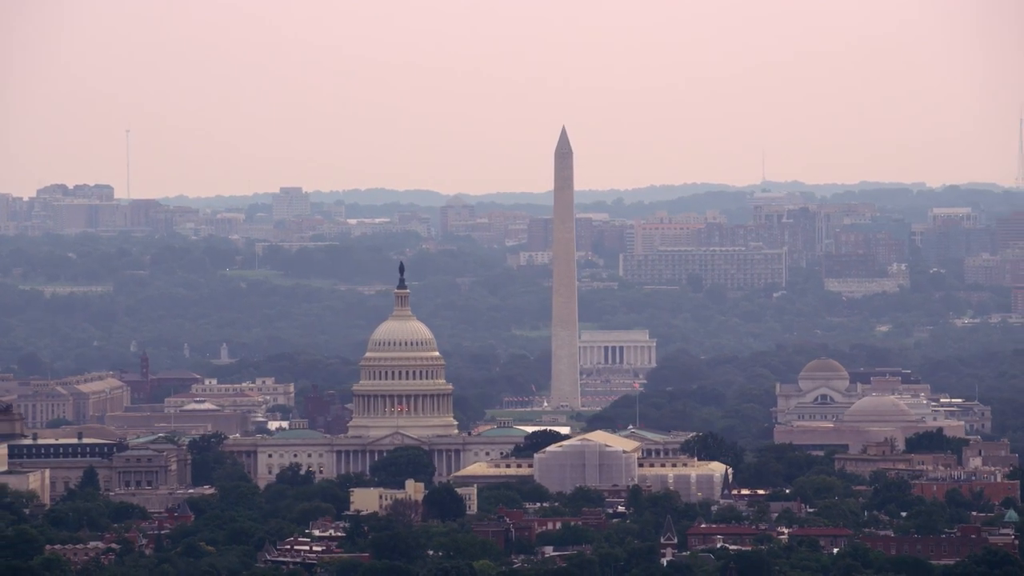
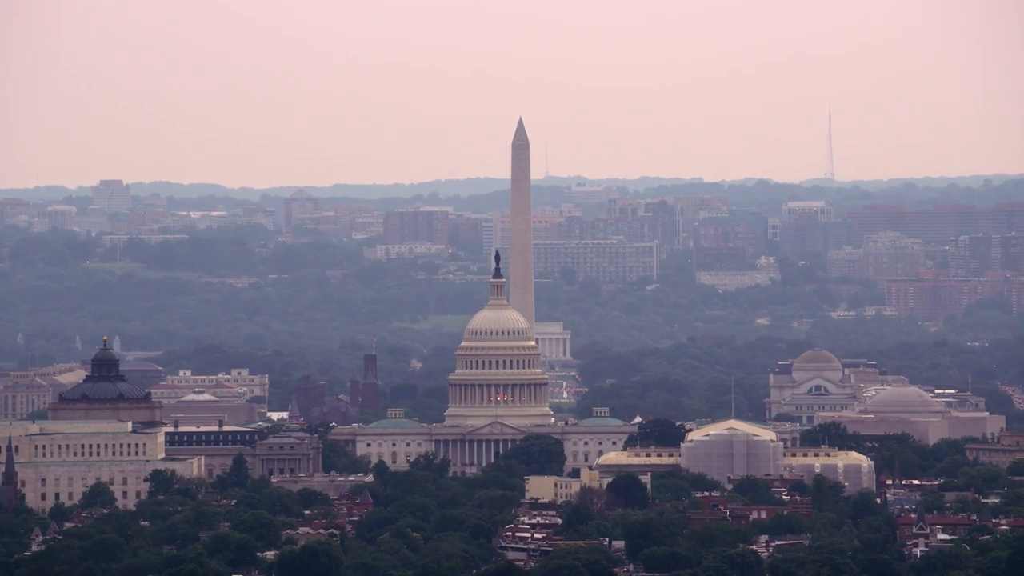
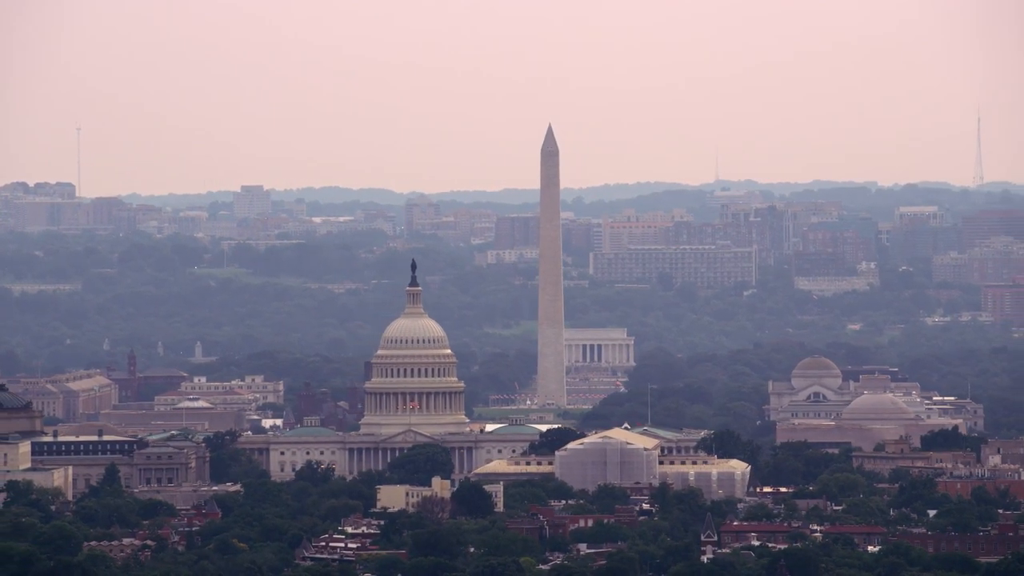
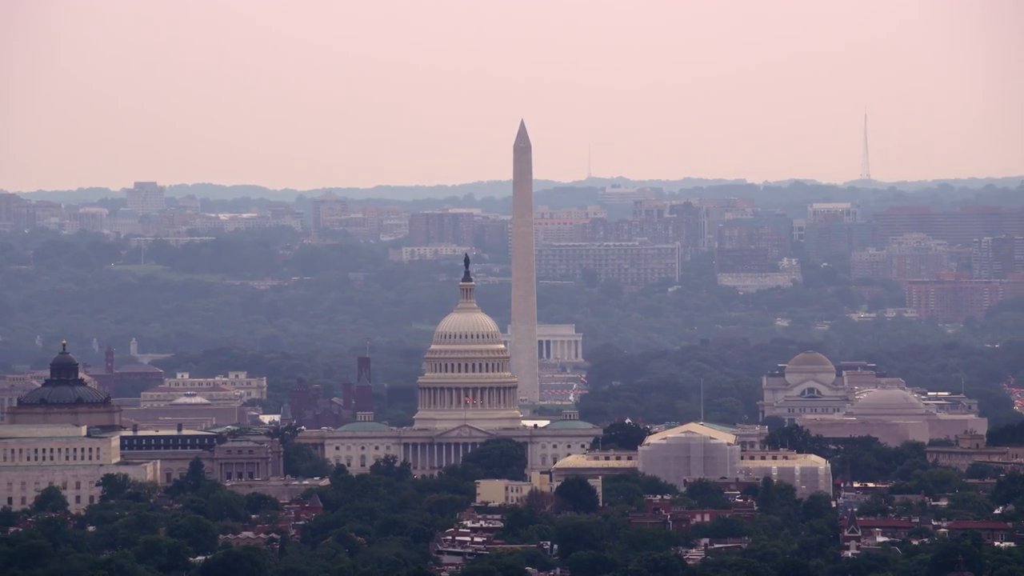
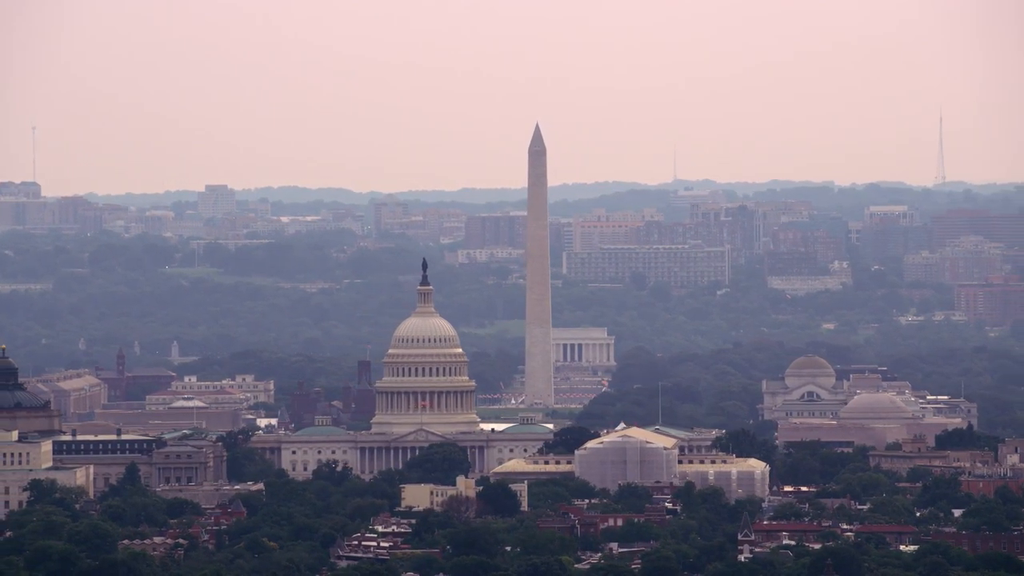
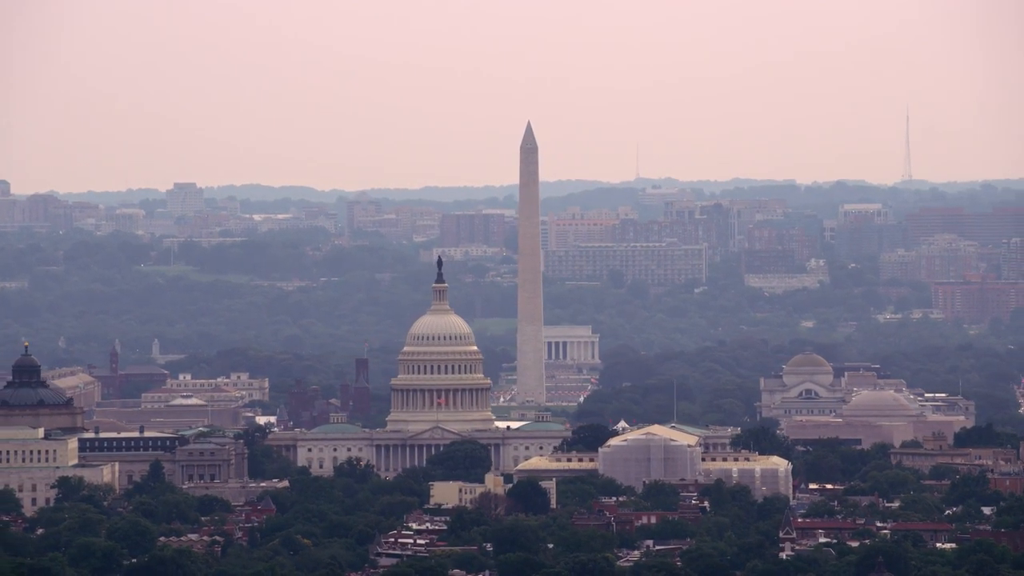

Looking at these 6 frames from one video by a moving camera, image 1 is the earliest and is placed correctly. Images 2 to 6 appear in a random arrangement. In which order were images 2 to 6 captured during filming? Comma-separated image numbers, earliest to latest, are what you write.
3, 5, 6, 4, 2
